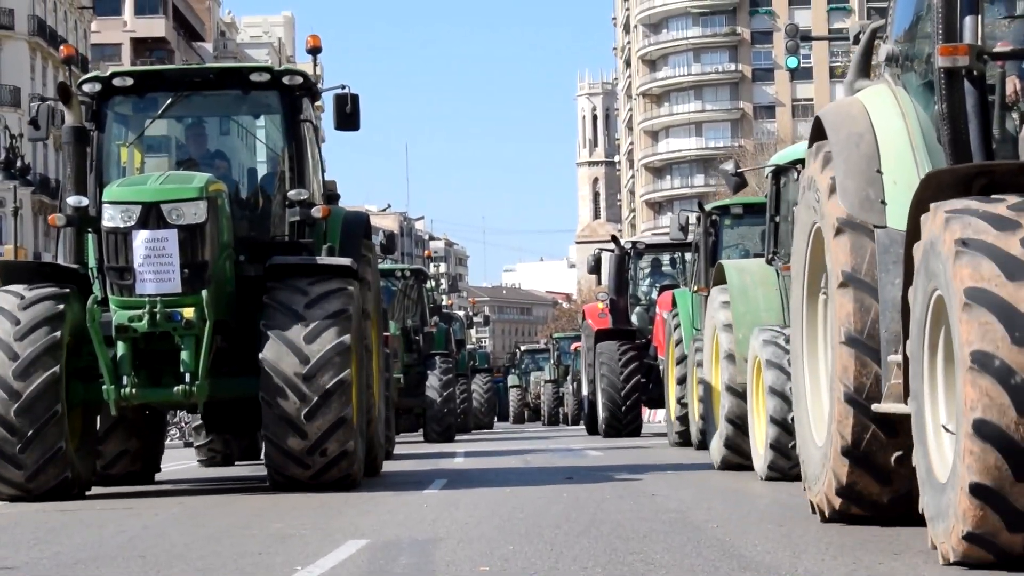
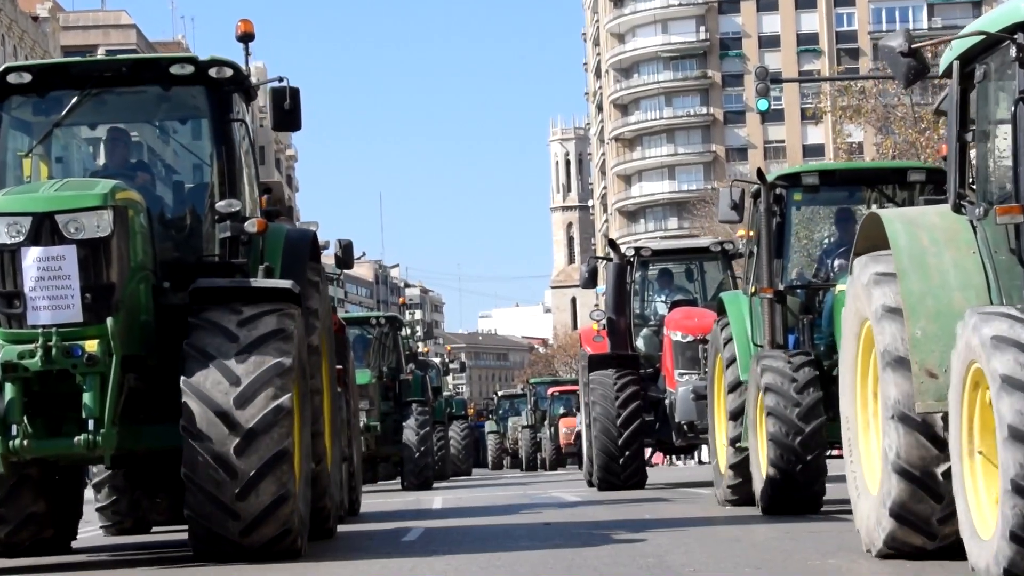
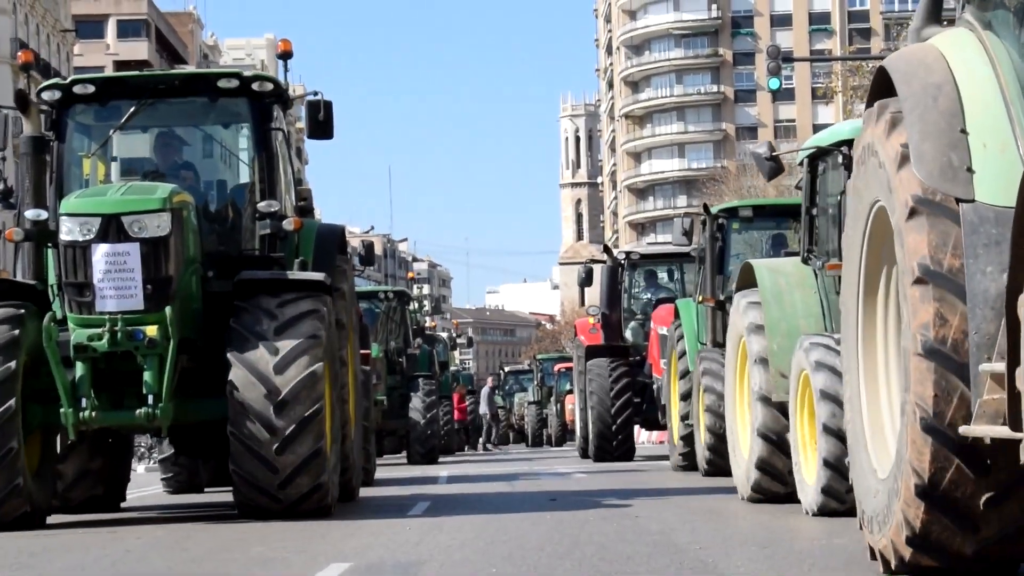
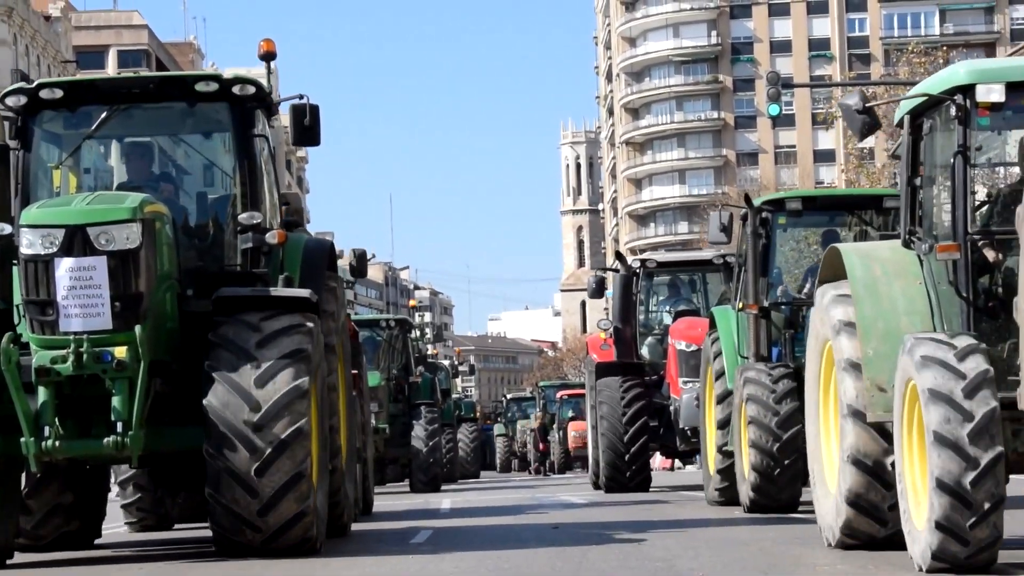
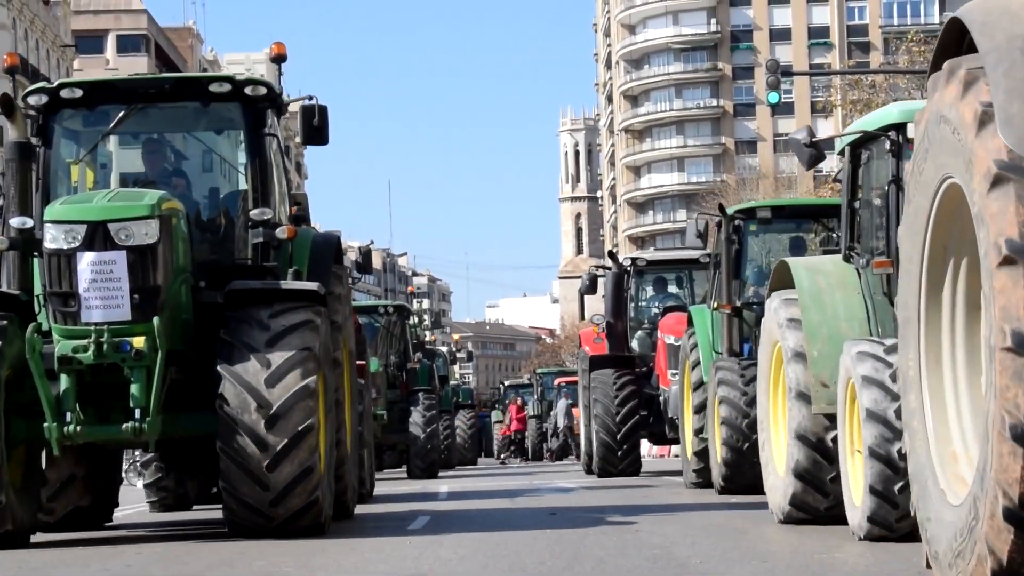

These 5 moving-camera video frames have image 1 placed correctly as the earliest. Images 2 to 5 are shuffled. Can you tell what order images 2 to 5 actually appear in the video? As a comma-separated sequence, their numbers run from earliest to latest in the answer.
3, 5, 4, 2
